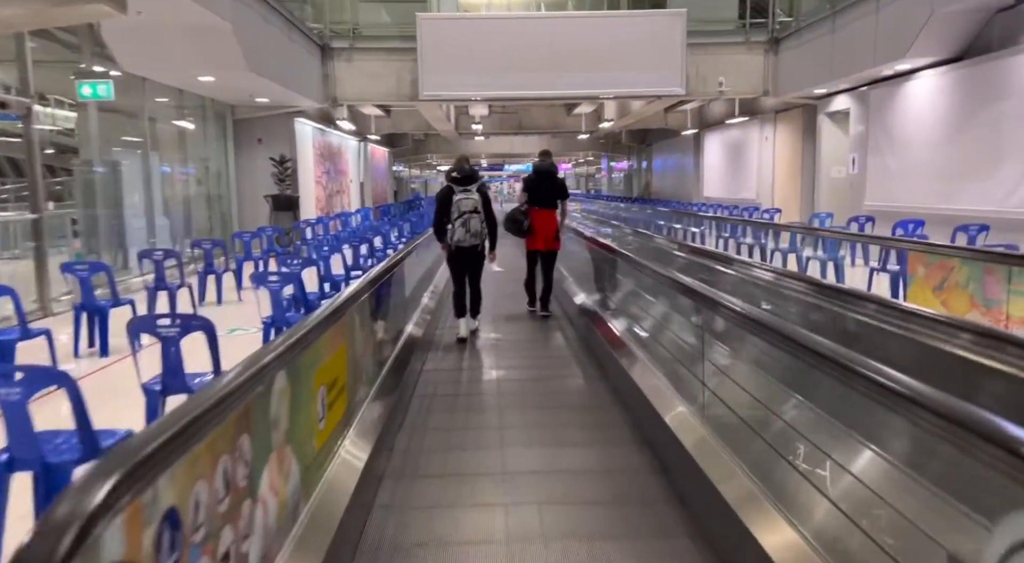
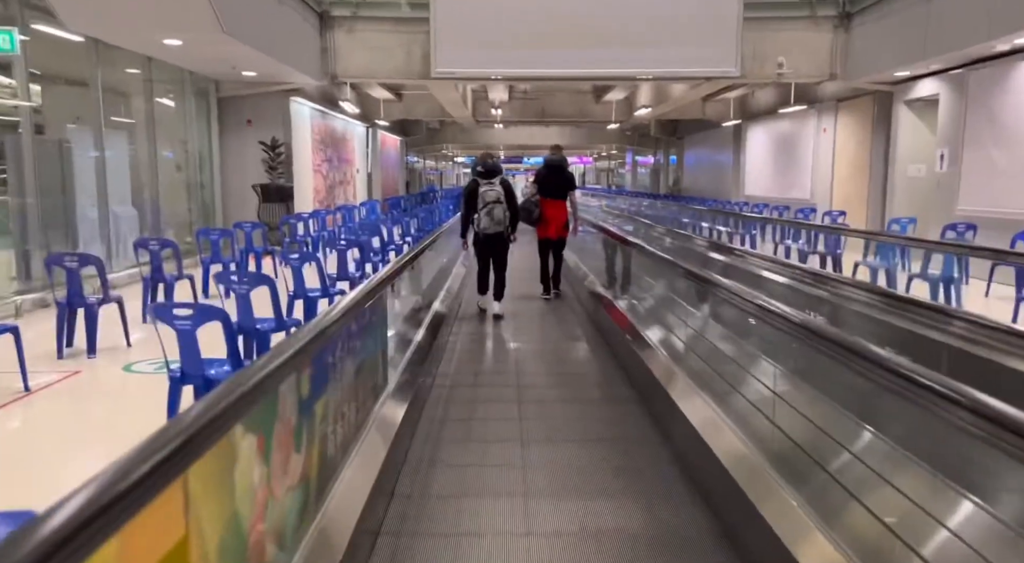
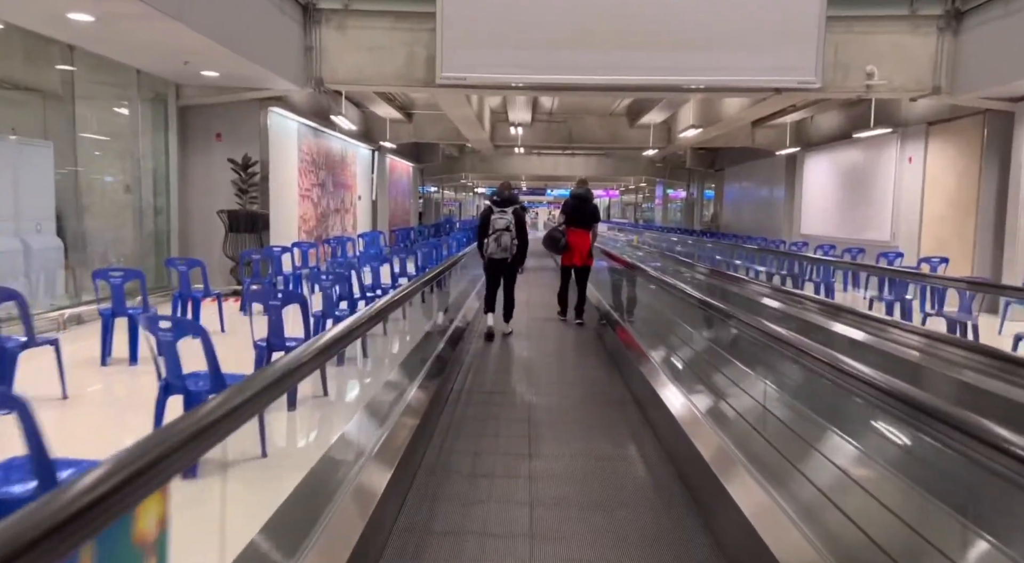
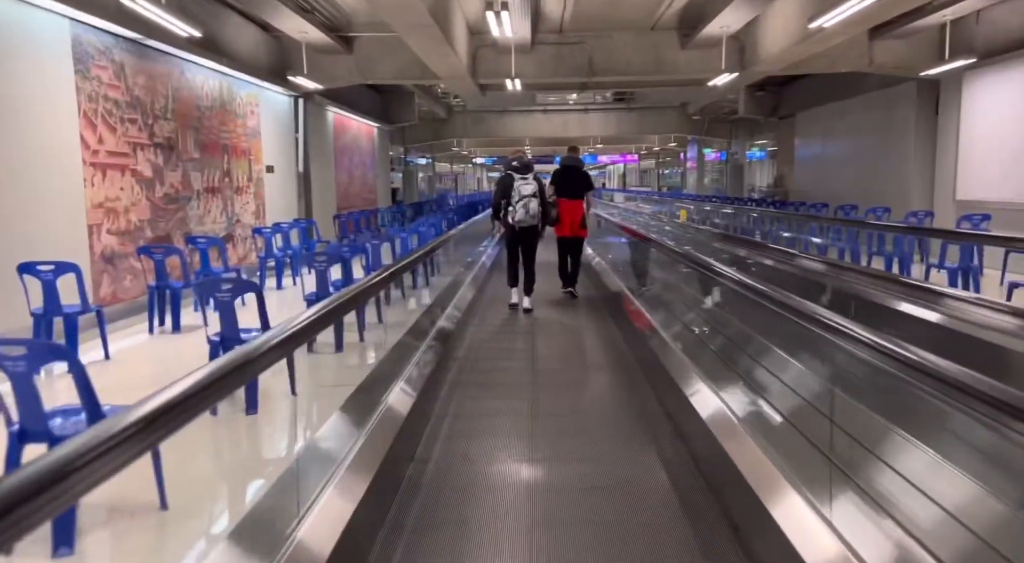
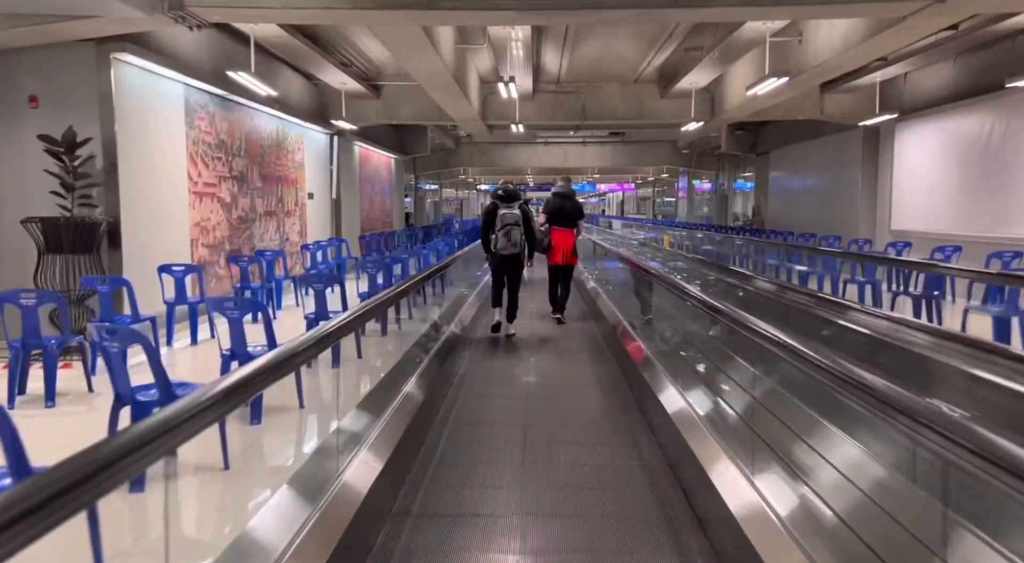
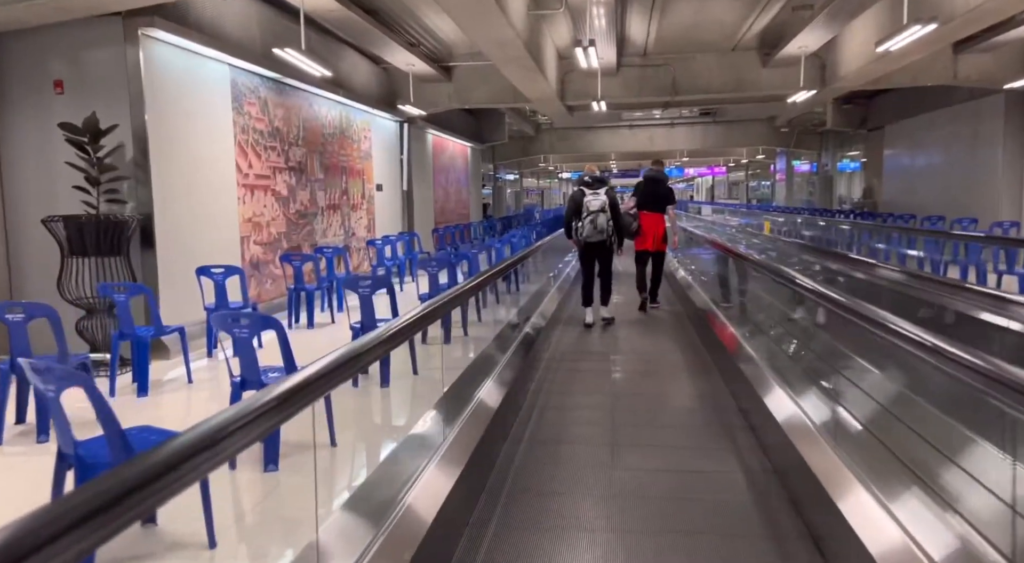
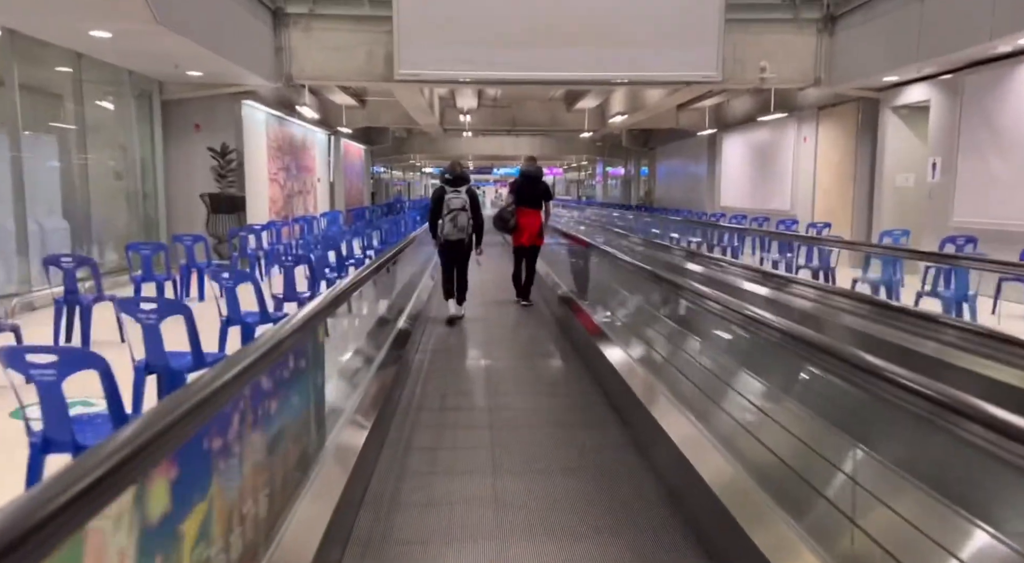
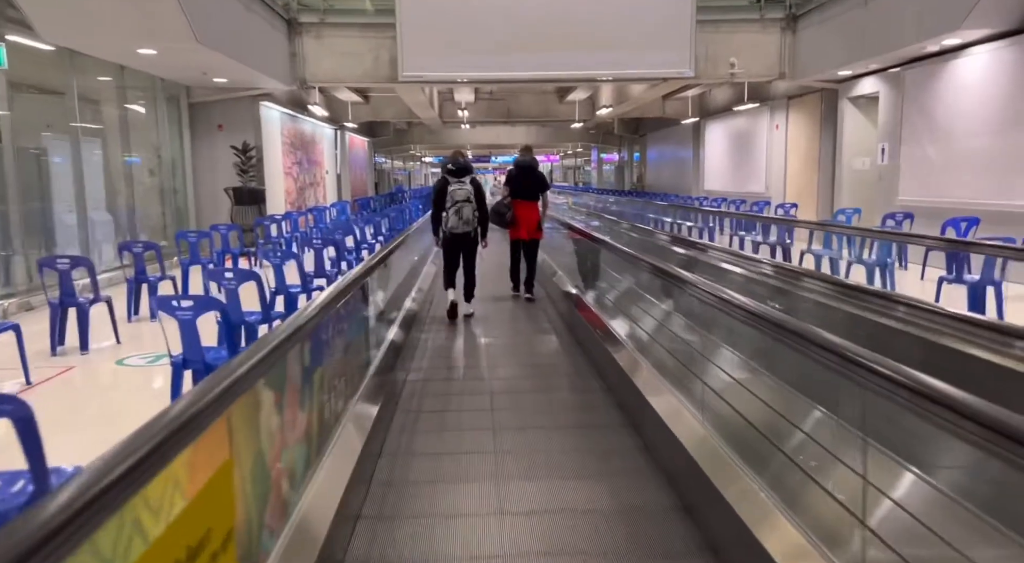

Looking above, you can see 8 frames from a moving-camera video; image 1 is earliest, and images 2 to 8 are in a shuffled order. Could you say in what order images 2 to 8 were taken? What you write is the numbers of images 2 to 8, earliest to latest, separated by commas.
8, 2, 7, 3, 5, 6, 4
